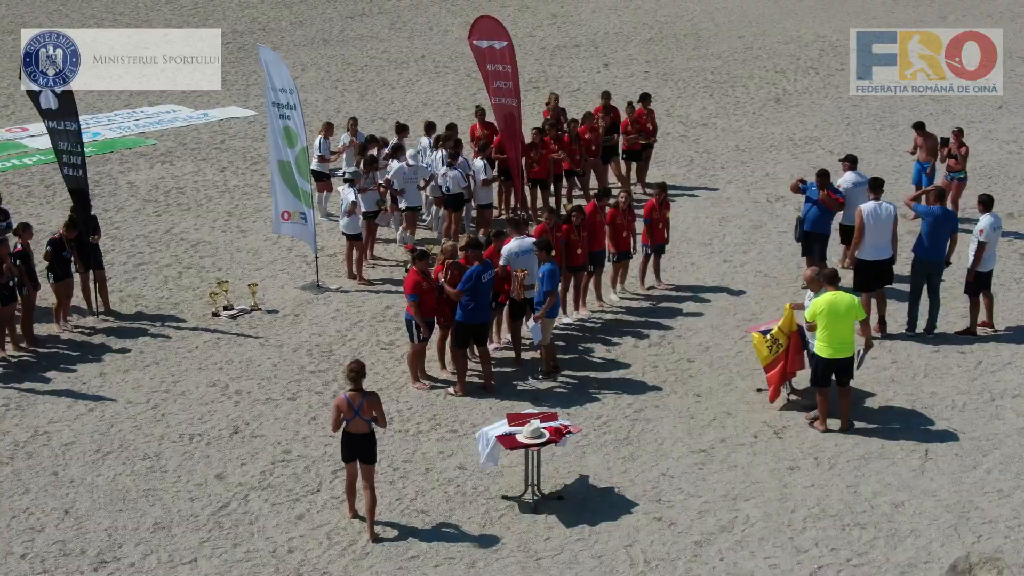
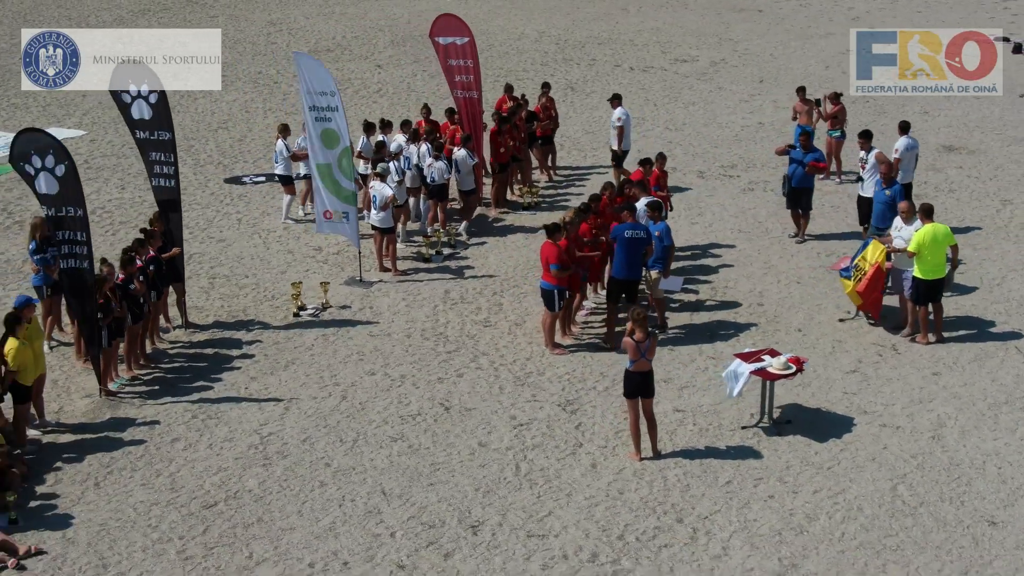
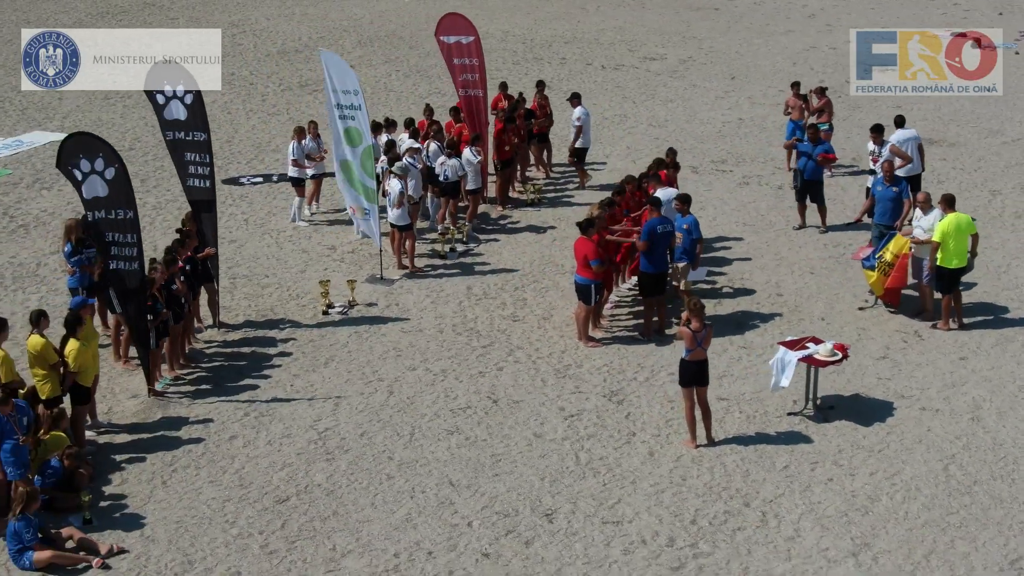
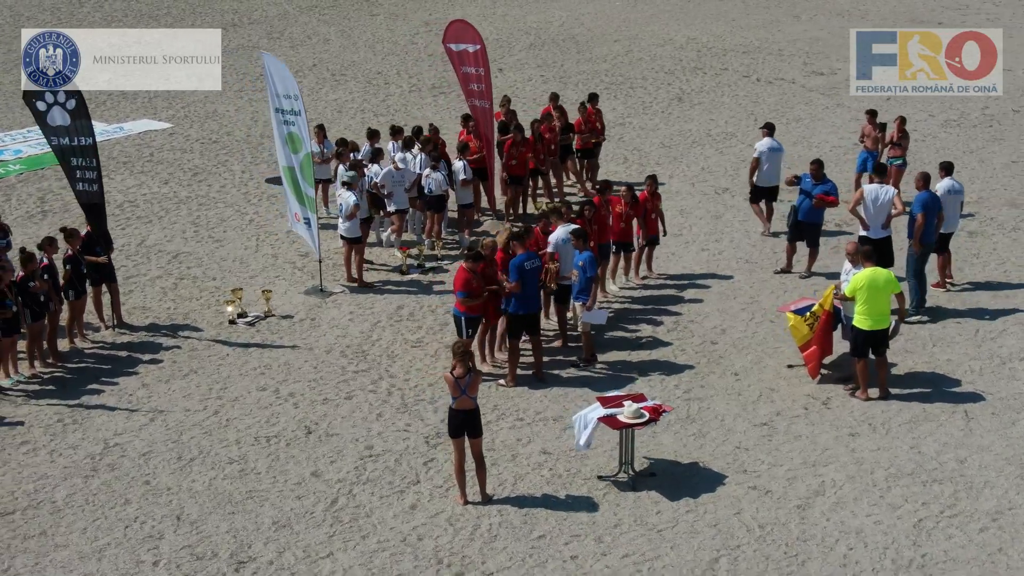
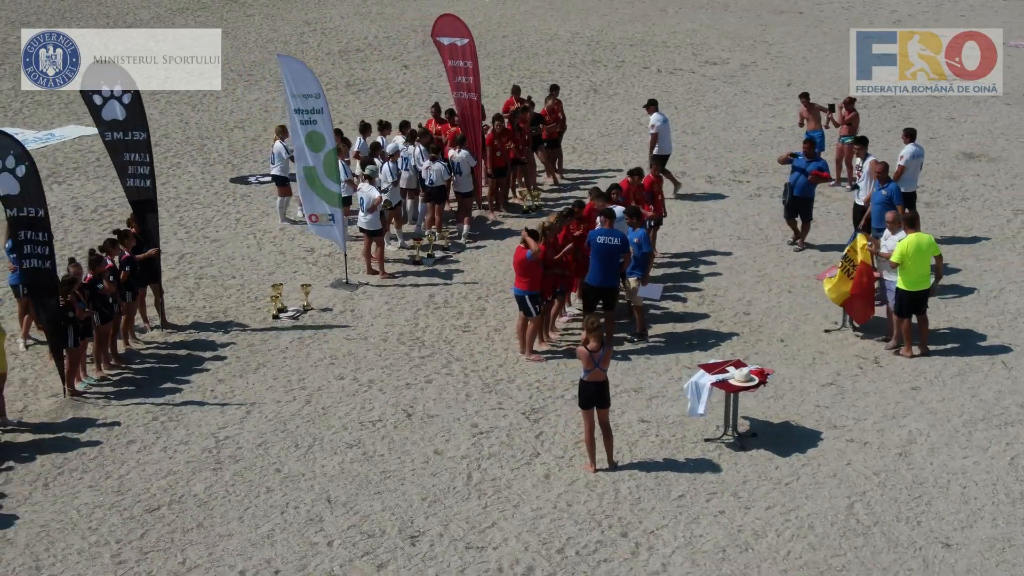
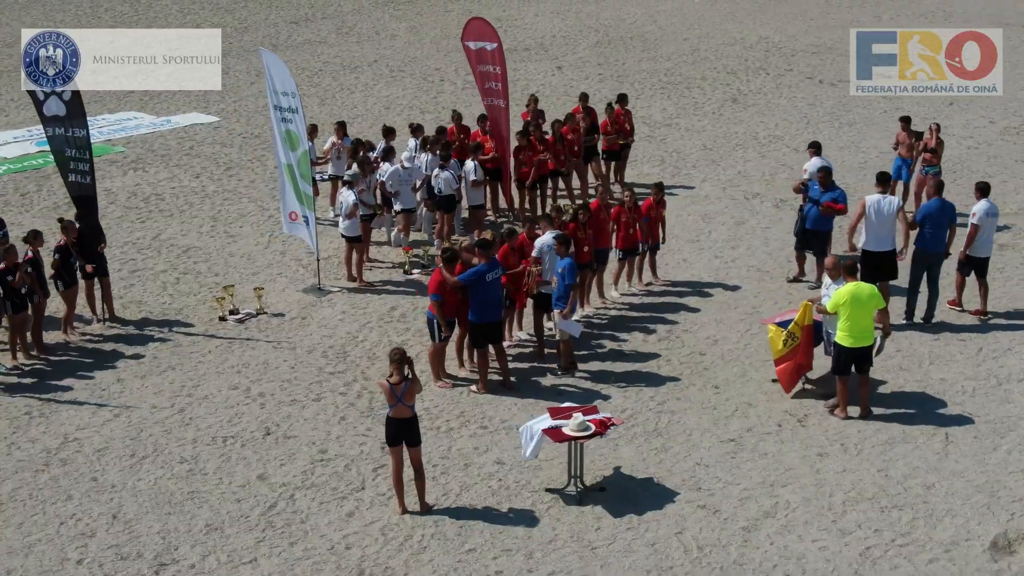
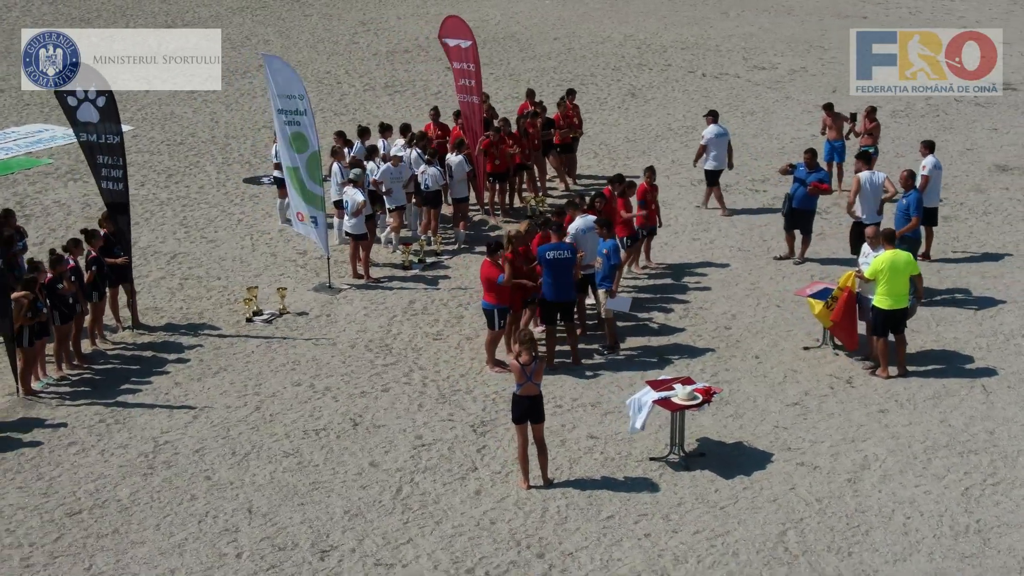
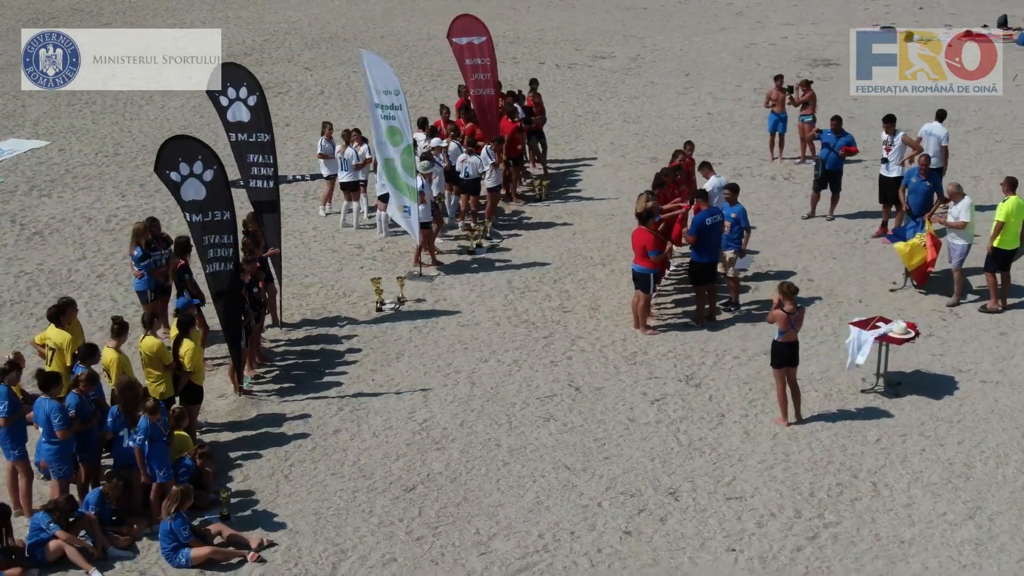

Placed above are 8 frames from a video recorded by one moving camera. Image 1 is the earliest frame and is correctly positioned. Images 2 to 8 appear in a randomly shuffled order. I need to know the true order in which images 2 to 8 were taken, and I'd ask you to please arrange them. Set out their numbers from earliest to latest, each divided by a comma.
6, 4, 7, 5, 2, 3, 8
